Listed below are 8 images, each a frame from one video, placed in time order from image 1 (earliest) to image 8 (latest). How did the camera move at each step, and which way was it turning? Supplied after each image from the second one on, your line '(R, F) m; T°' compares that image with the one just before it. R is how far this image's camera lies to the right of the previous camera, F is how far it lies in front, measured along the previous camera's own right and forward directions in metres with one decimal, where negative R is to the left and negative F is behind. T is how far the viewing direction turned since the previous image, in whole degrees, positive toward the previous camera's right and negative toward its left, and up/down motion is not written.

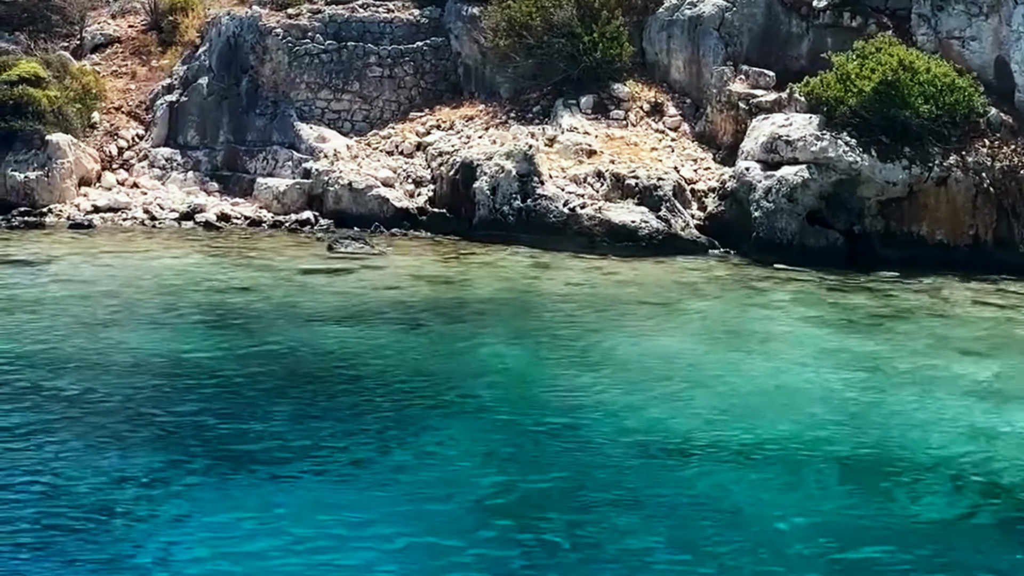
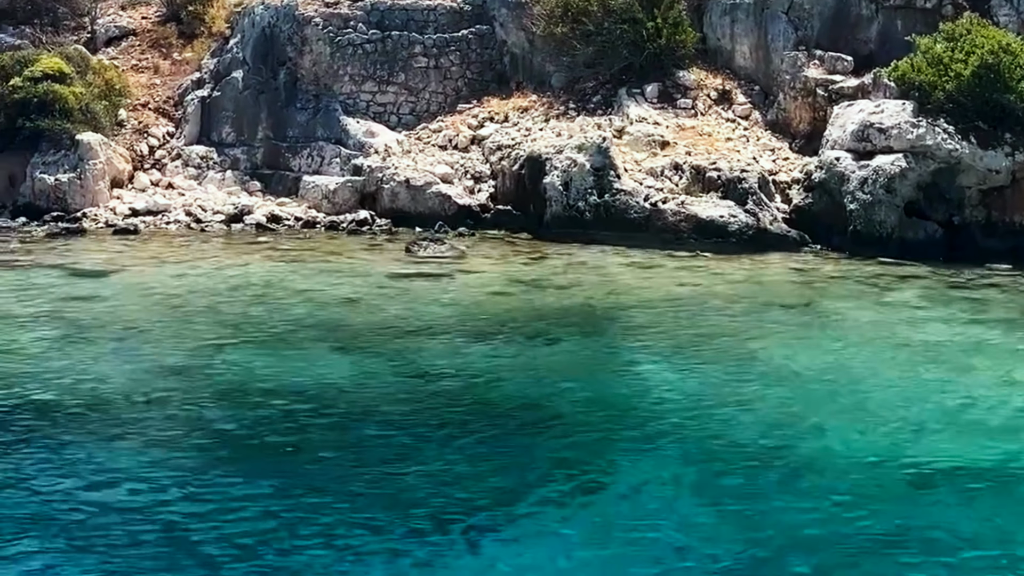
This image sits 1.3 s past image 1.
(-2.5, +1.5) m; +2°
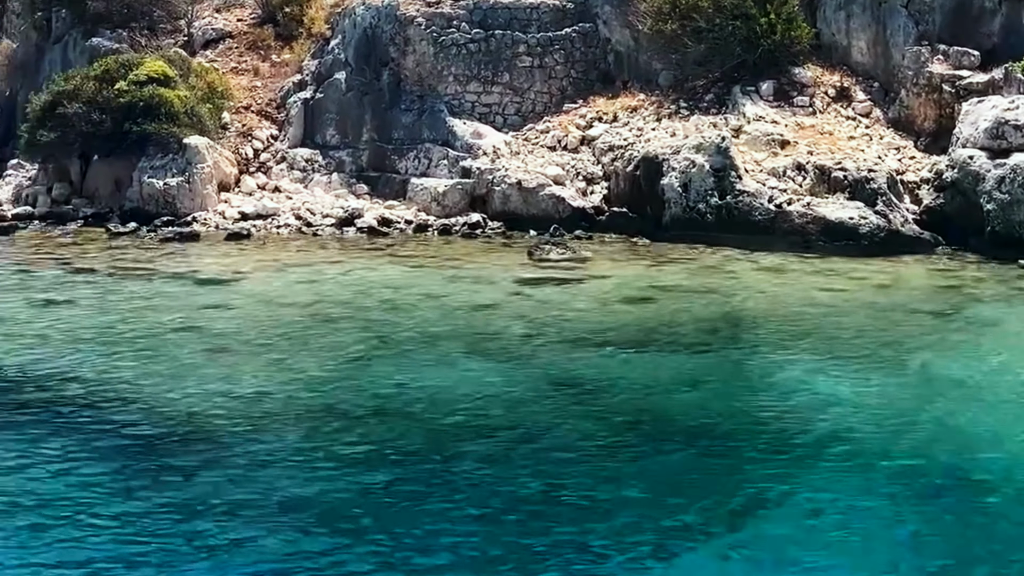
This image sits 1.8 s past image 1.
(-1.4, +0.5) m; -2°
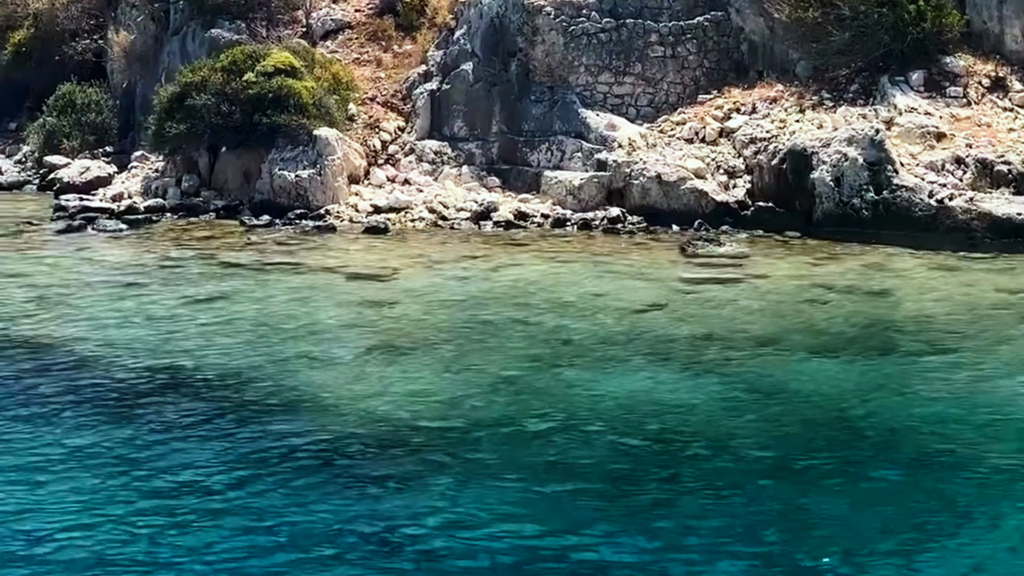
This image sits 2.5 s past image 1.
(-1.6, +0.6) m; -3°
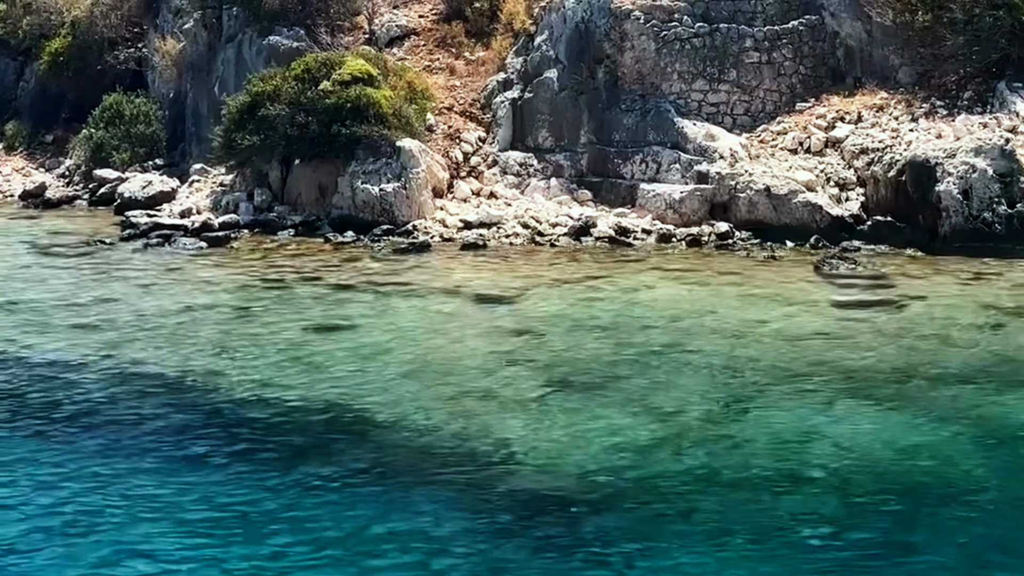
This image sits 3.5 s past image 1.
(-2.2, +1.4) m; 0°
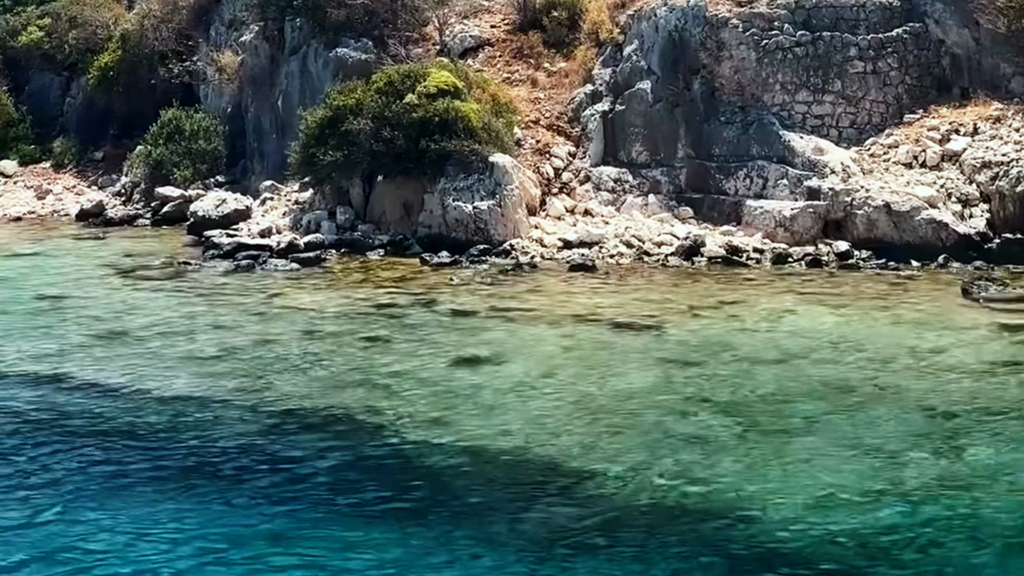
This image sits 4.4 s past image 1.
(-1.9, +1.2) m; 0°
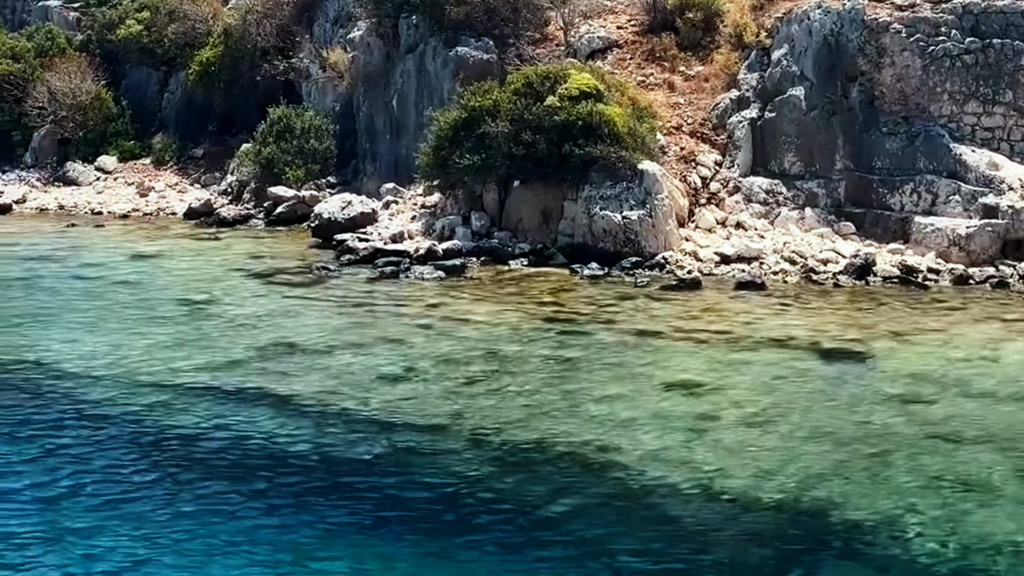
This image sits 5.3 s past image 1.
(-2.1, +1.2) m; -2°
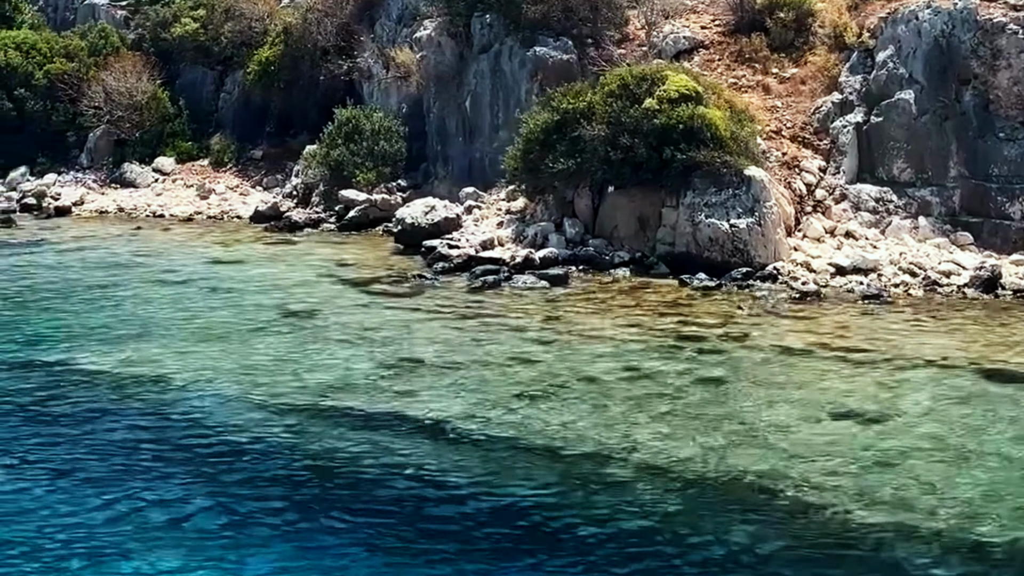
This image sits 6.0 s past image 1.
(-1.6, +1.0) m; -1°
